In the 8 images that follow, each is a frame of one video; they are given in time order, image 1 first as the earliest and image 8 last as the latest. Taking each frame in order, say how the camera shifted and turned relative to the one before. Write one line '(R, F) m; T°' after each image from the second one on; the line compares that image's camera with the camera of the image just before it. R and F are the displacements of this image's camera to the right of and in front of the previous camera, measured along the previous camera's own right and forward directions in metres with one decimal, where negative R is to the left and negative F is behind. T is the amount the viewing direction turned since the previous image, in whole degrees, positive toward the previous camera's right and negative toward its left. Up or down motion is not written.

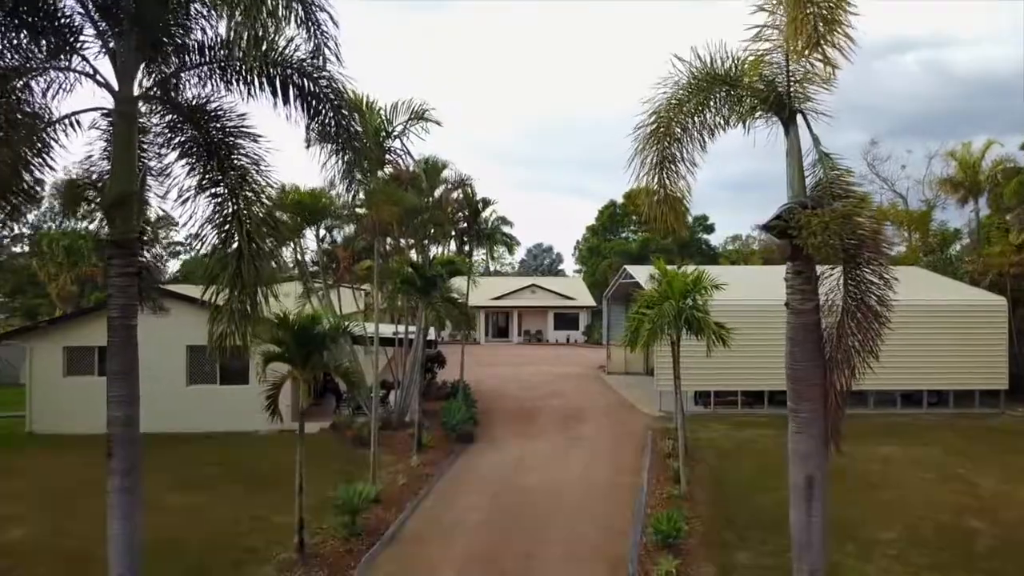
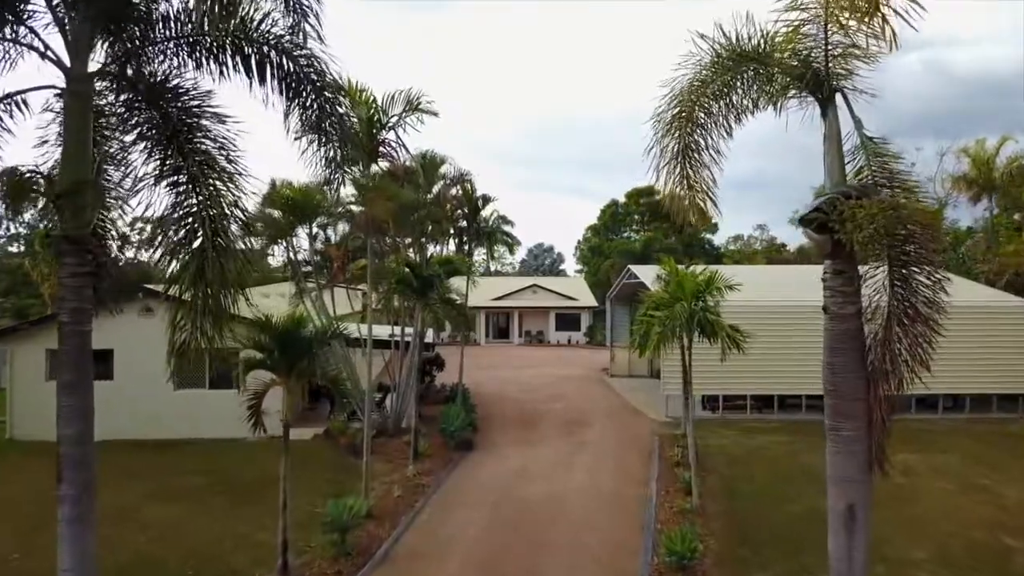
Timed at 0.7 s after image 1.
(0.0, +0.7) m; 0°
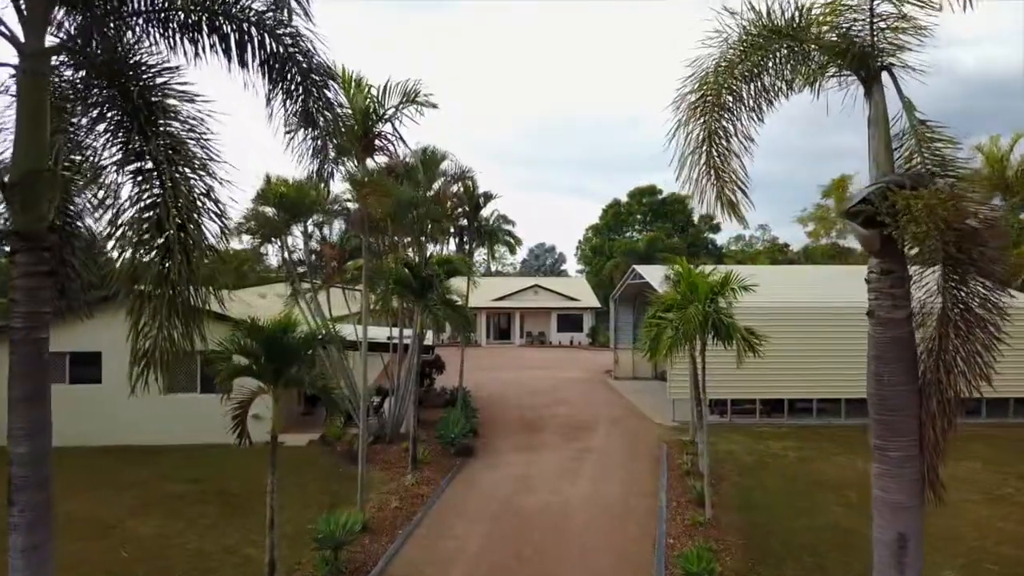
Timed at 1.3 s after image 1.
(0.0, +0.6) m; 0°
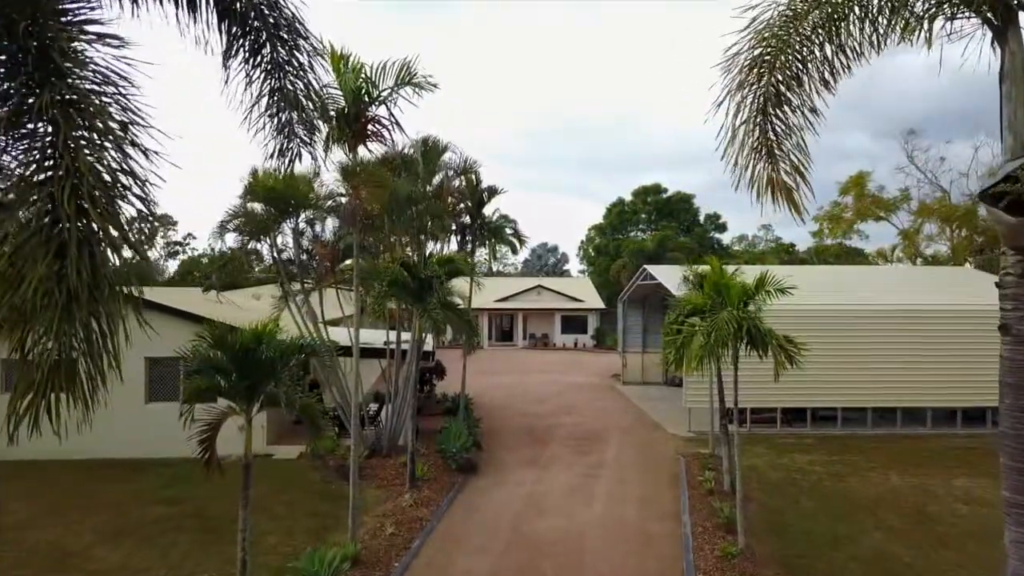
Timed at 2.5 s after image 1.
(-0.1, +1.1) m; 0°
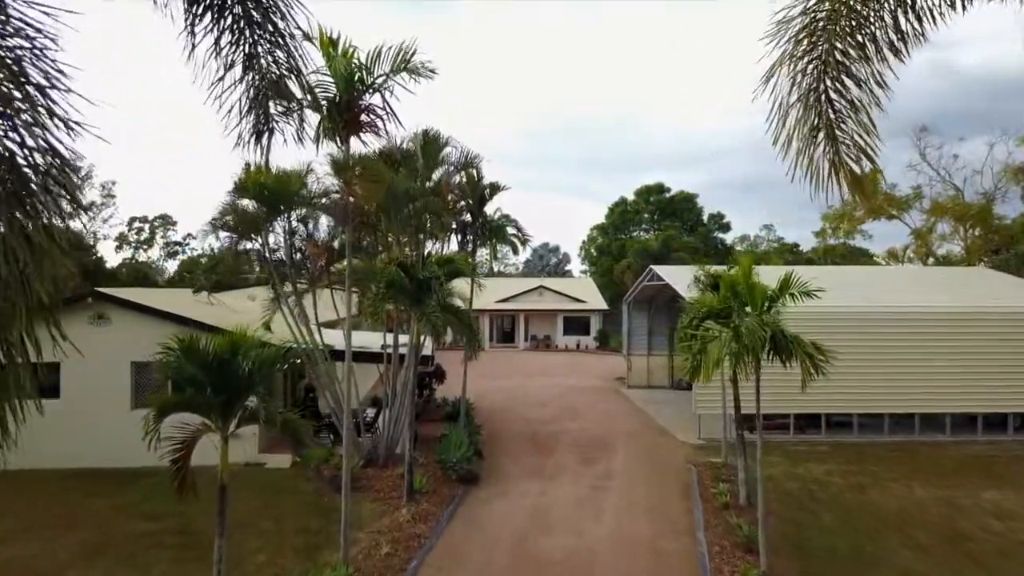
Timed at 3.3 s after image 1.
(0.0, +0.6) m; 0°
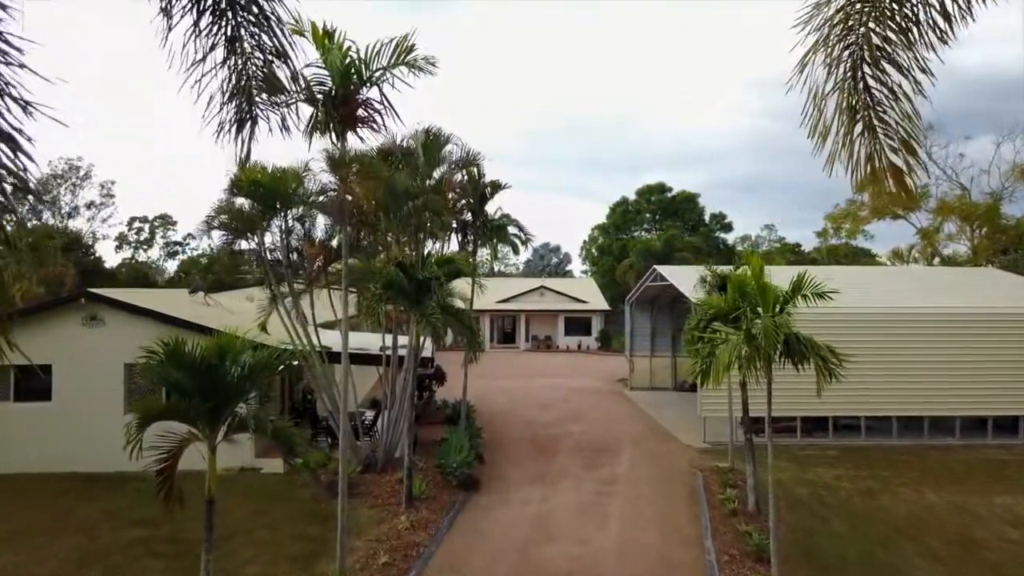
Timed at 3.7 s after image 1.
(0.0, +0.3) m; 0°
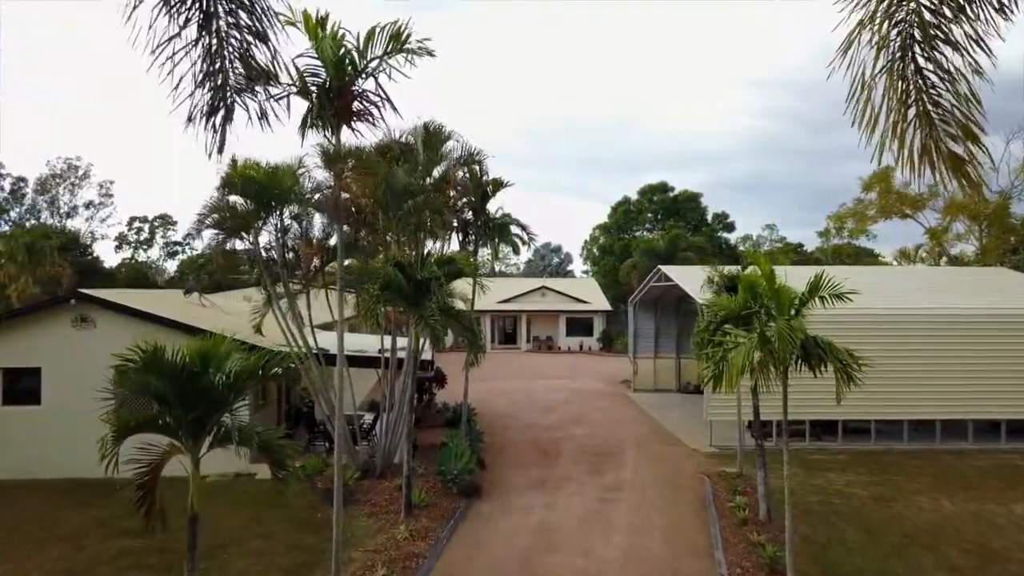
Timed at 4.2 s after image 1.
(0.0, +0.4) m; 0°
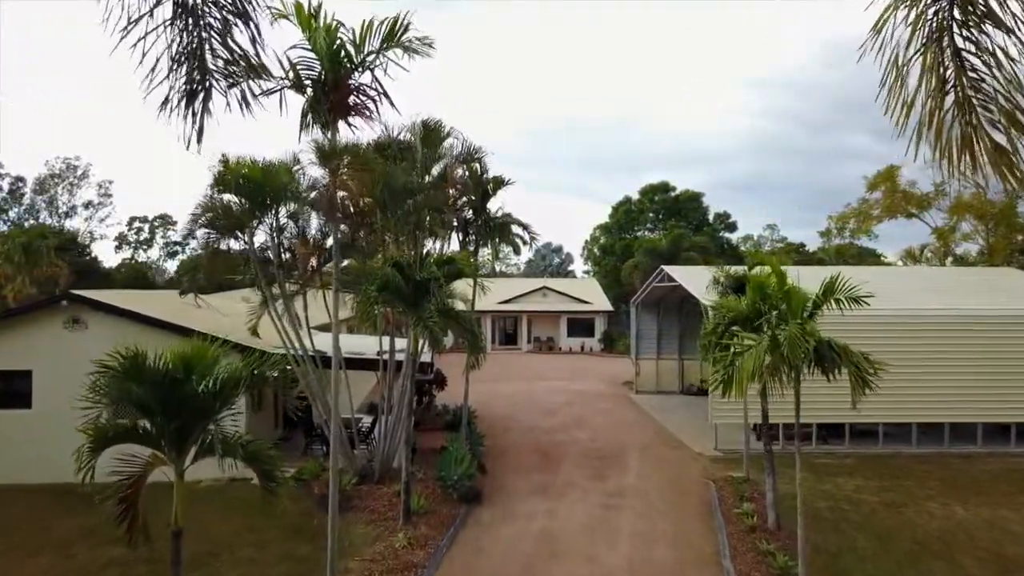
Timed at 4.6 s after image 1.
(0.0, +0.3) m; 0°
